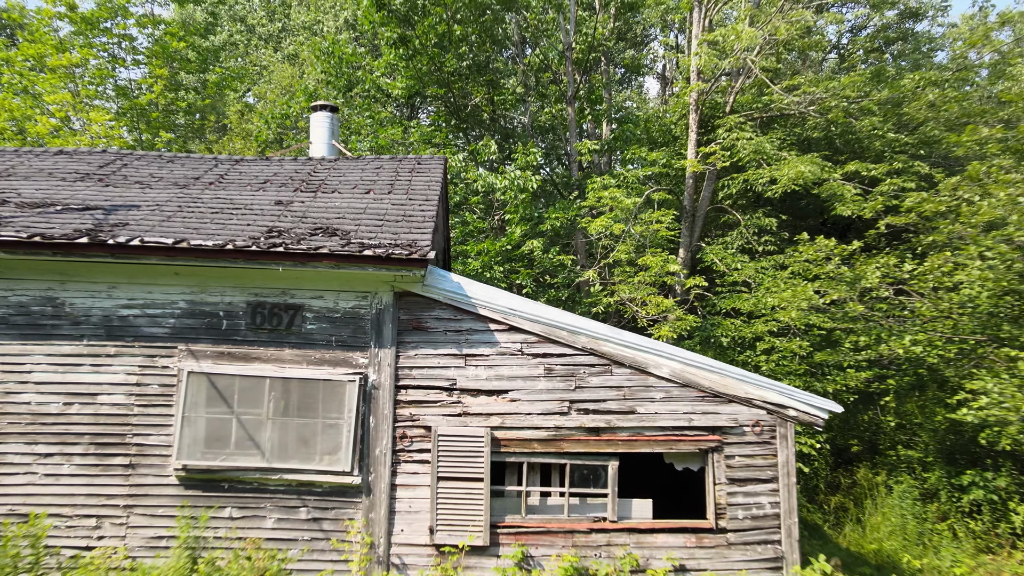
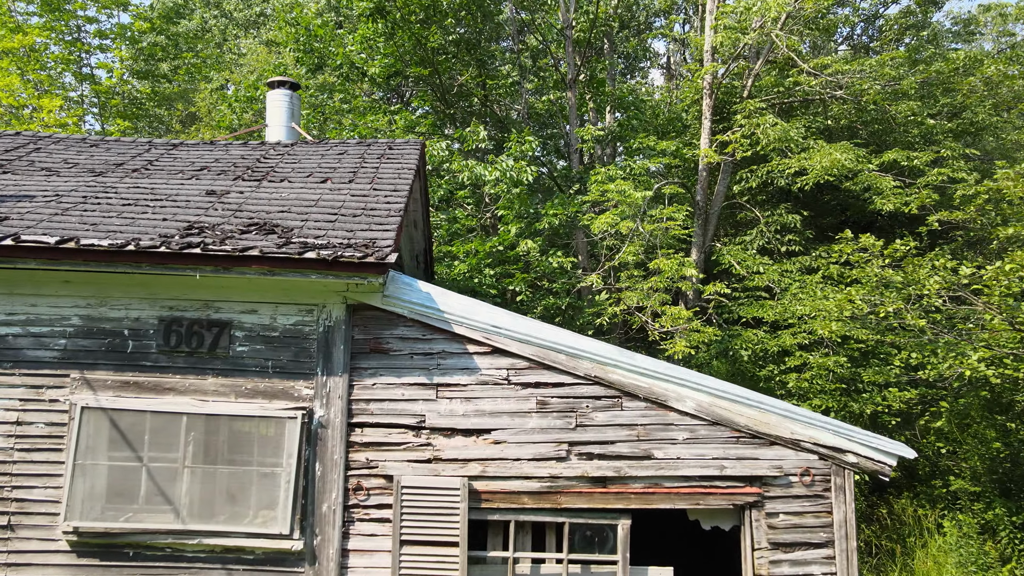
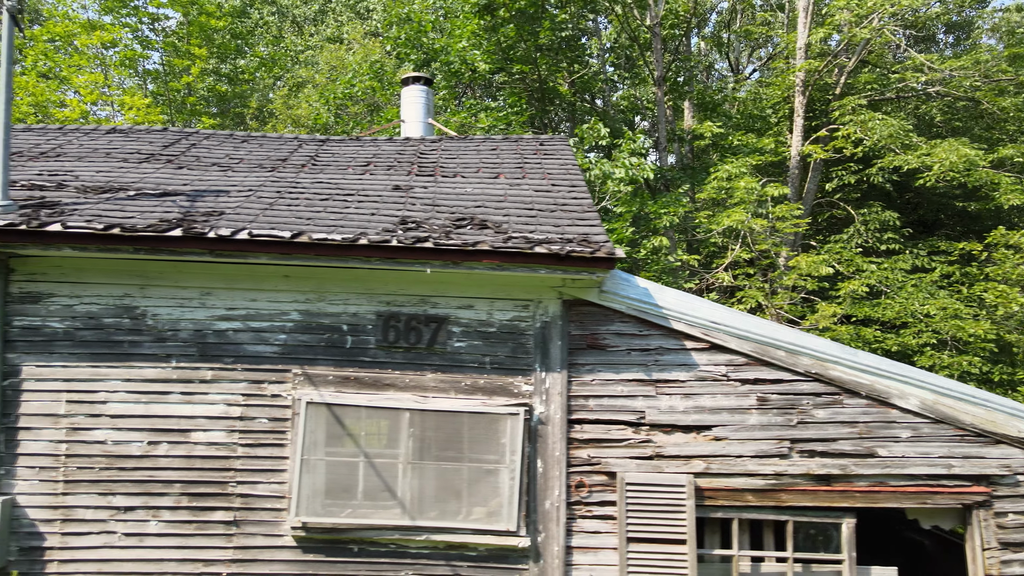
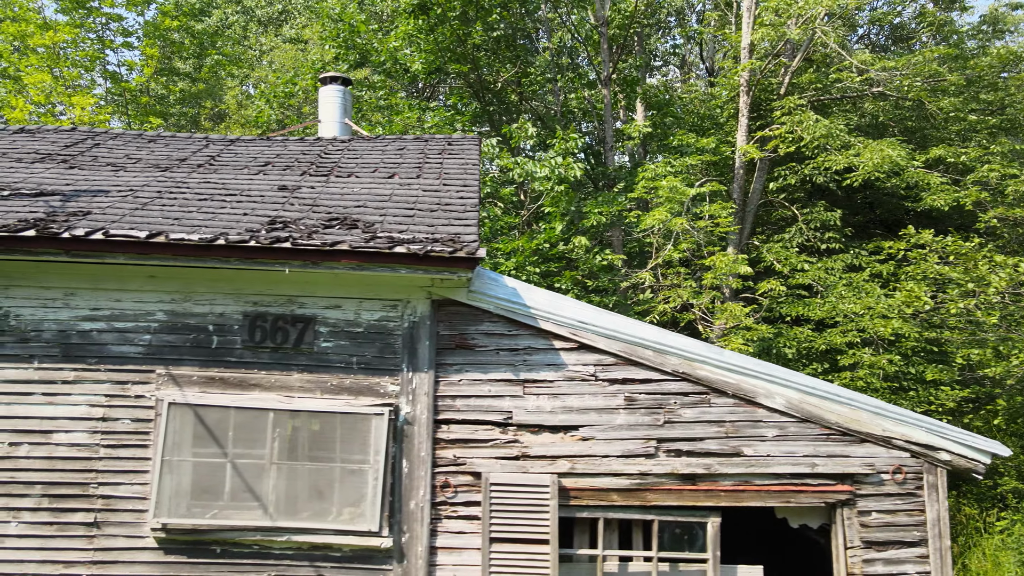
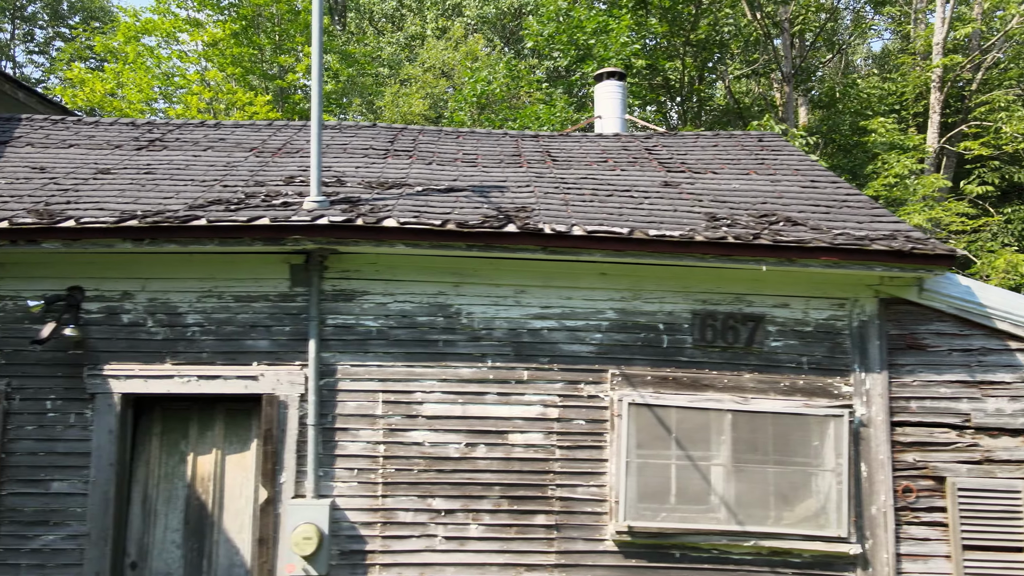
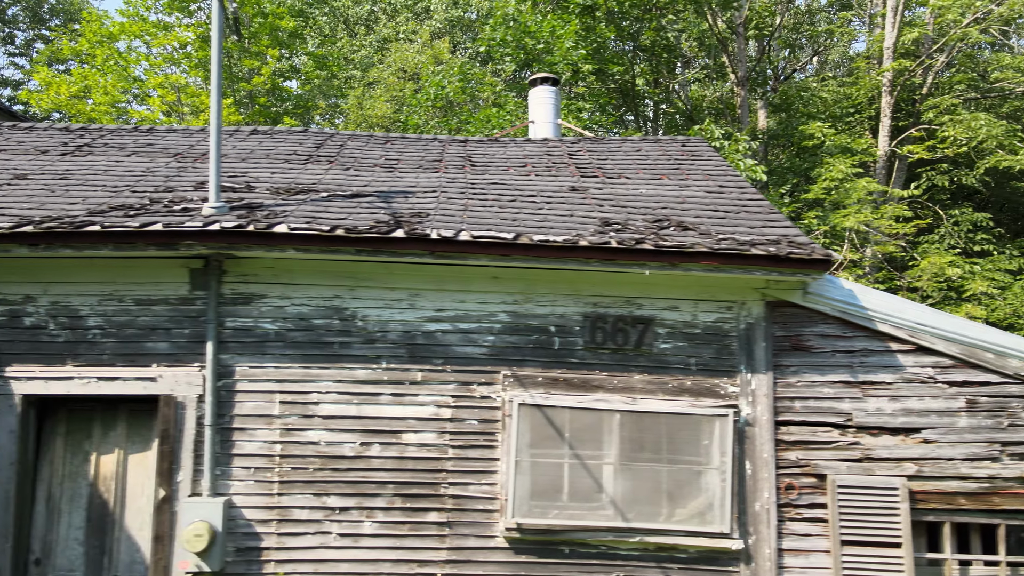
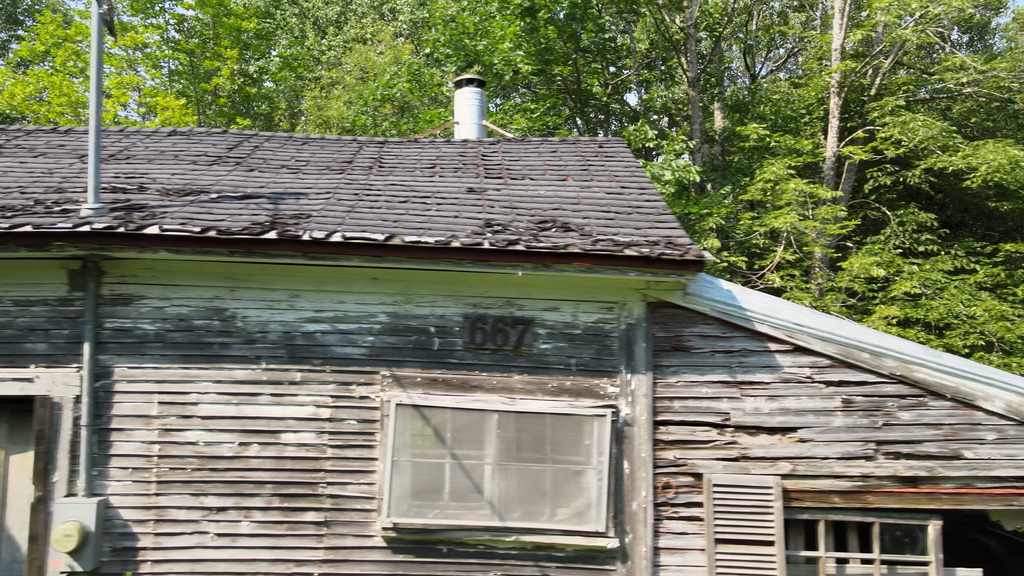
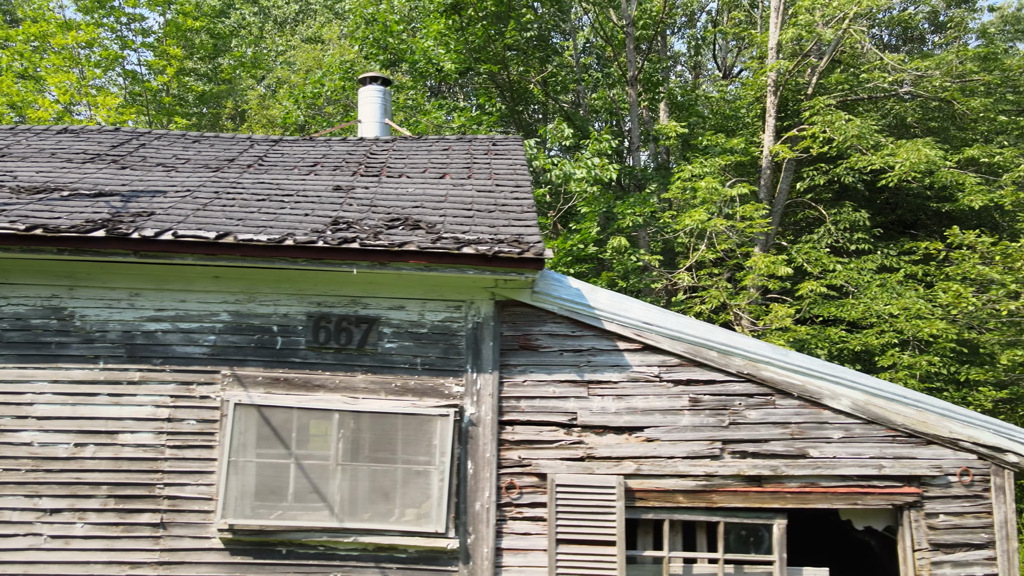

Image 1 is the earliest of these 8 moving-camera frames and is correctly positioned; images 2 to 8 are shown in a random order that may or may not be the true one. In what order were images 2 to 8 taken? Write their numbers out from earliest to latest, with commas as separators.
2, 4, 8, 3, 7, 6, 5
